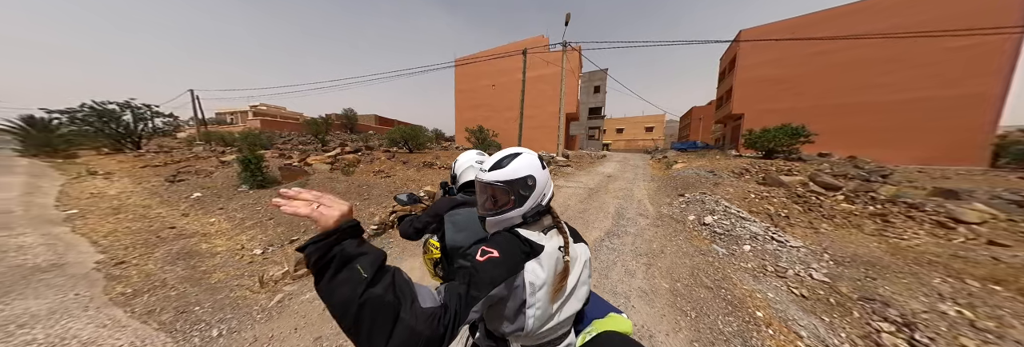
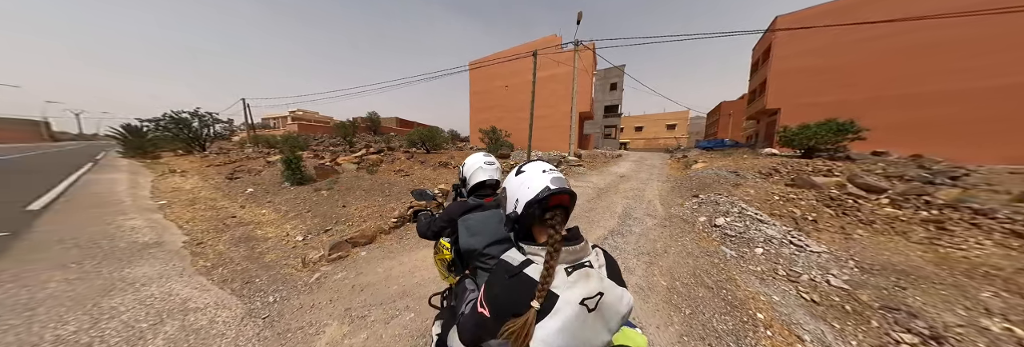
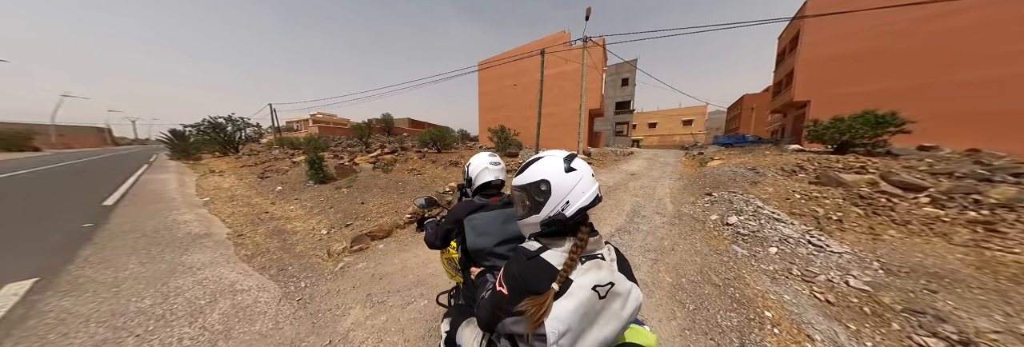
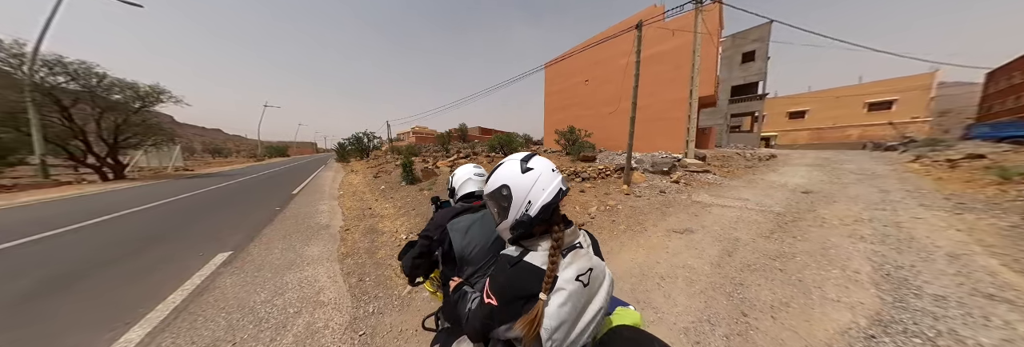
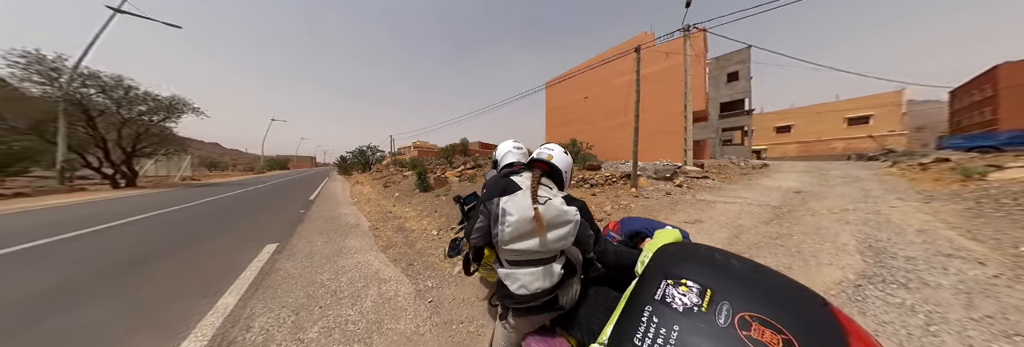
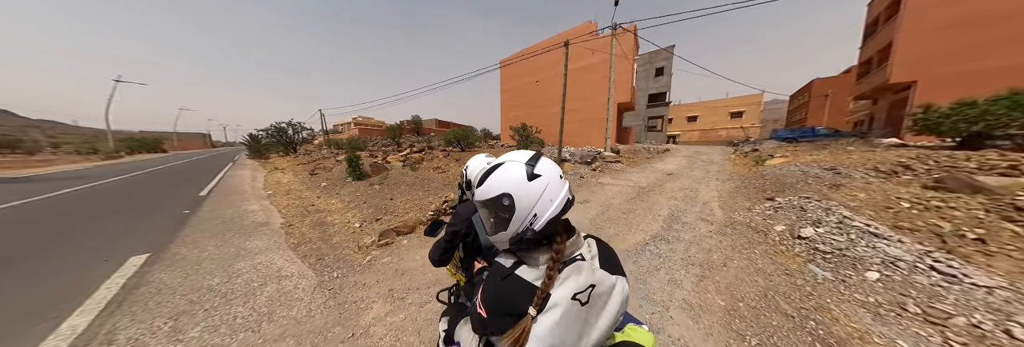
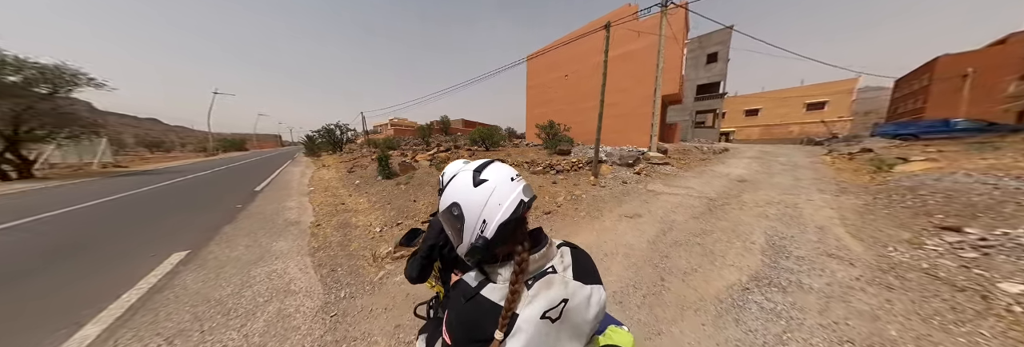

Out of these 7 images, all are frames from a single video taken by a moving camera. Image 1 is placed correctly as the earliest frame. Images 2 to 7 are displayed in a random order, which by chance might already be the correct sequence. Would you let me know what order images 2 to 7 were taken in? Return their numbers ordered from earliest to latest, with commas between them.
2, 3, 6, 7, 4, 5
